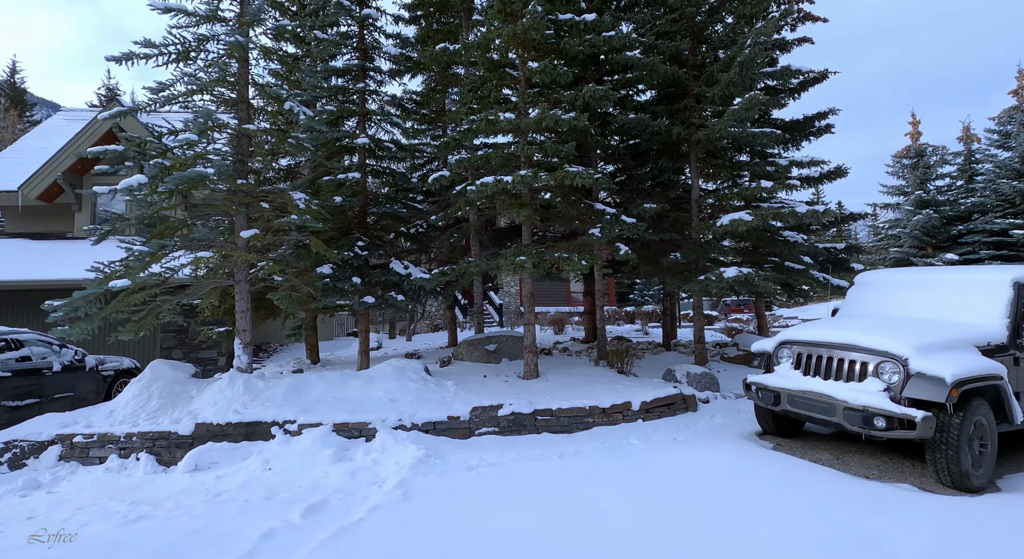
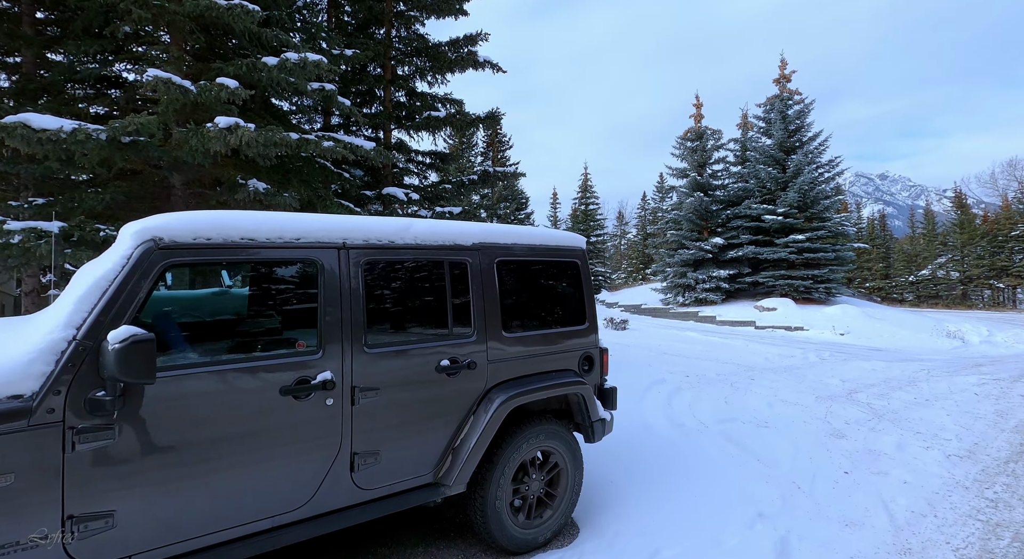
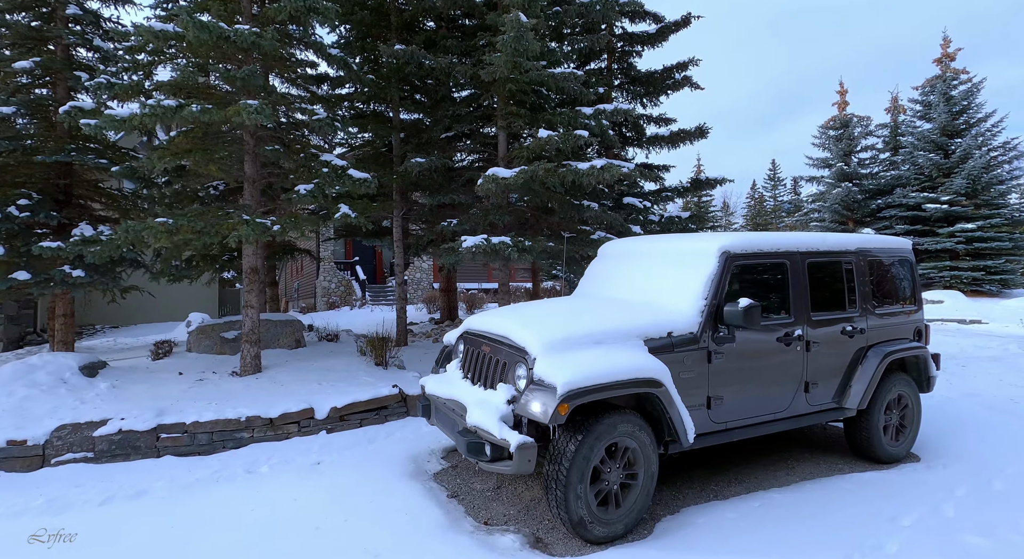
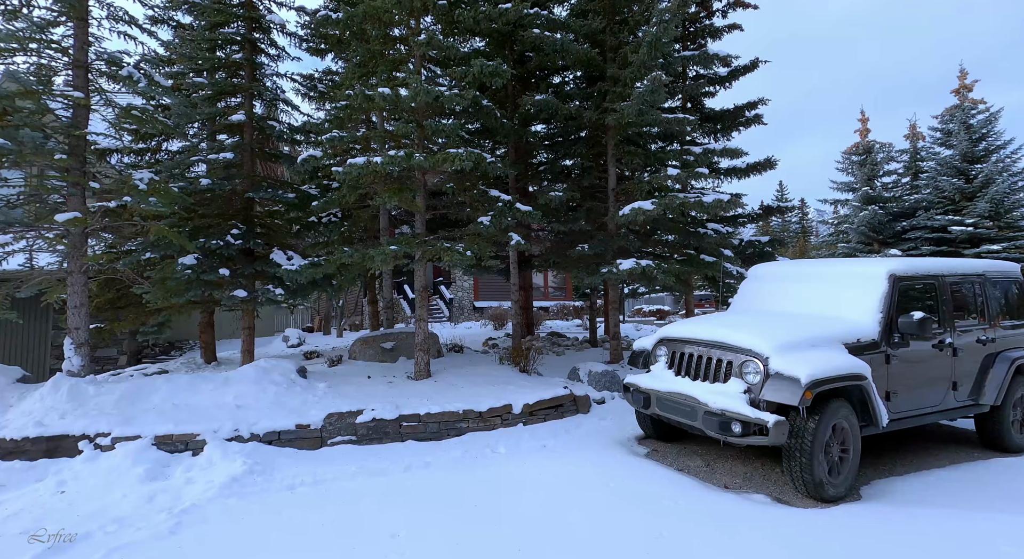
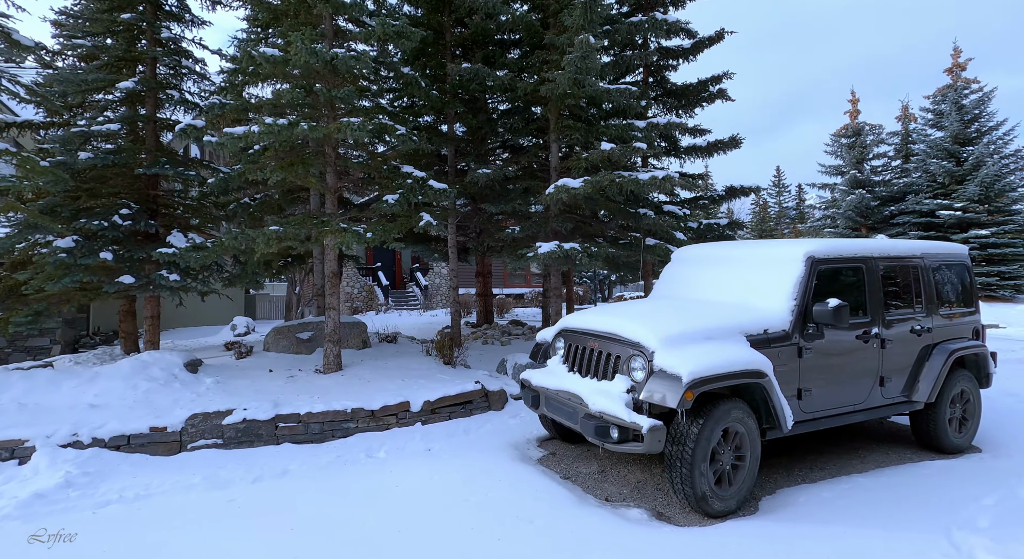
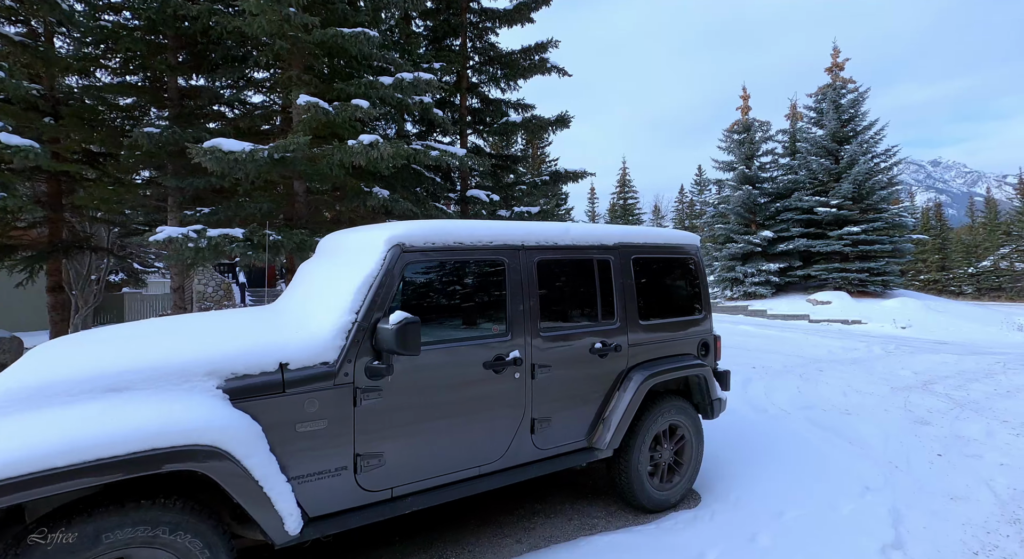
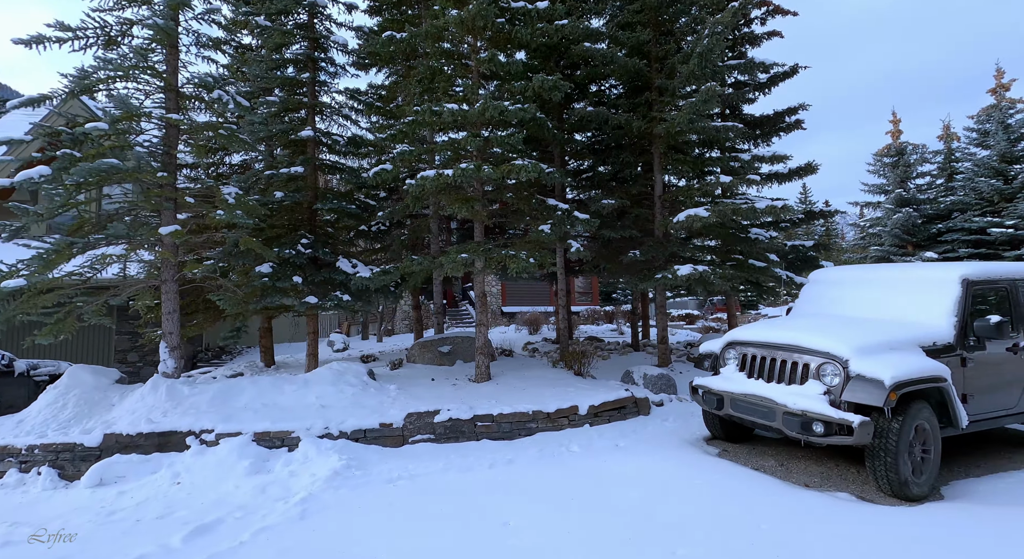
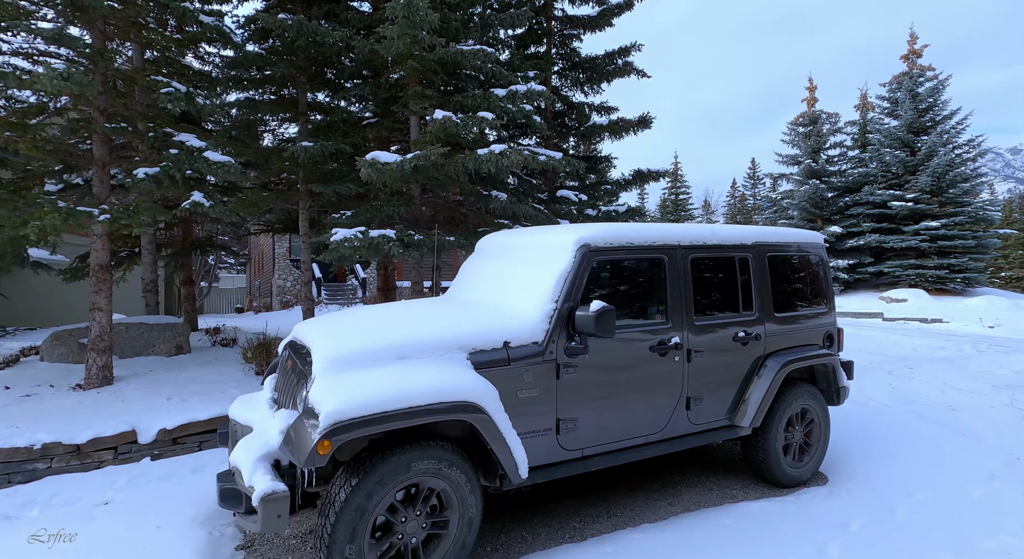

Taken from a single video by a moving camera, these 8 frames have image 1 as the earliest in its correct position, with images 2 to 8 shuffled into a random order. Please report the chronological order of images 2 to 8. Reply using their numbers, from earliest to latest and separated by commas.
7, 4, 5, 3, 8, 6, 2
